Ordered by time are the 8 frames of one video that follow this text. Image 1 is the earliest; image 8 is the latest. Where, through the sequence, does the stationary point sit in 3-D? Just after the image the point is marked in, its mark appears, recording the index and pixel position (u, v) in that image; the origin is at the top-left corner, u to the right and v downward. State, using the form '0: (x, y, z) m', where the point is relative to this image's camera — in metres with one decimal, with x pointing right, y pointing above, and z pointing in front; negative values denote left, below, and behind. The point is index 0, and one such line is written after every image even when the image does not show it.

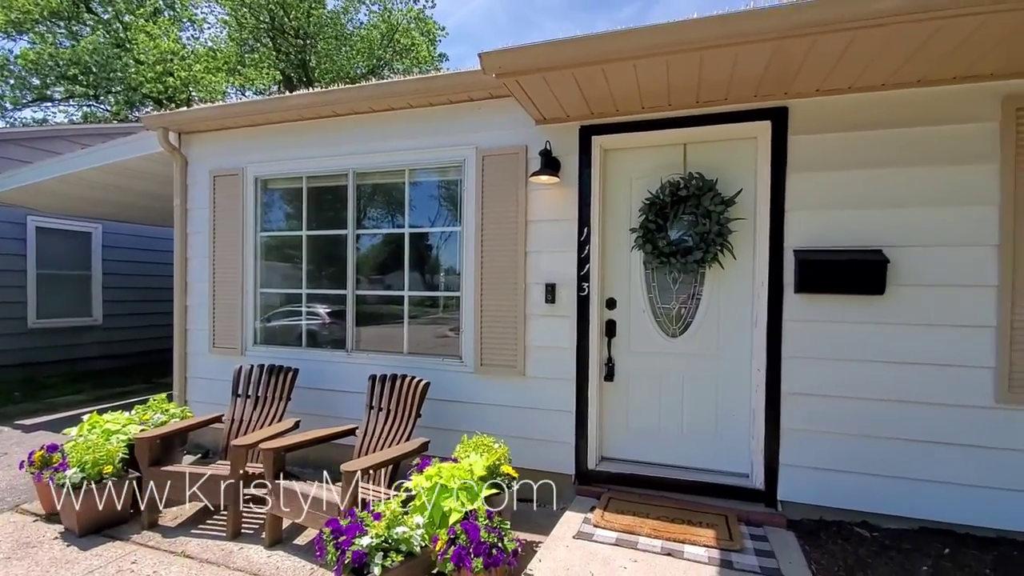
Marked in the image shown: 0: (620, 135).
0: (+0.6, +0.9, +3.1) m
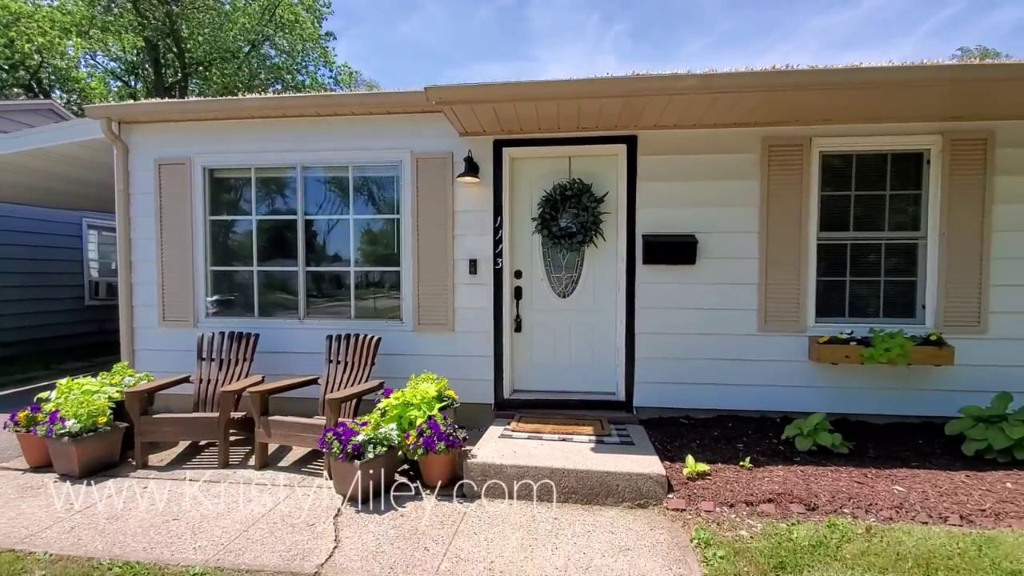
0: (+0.1, +1.1, +4.1) m
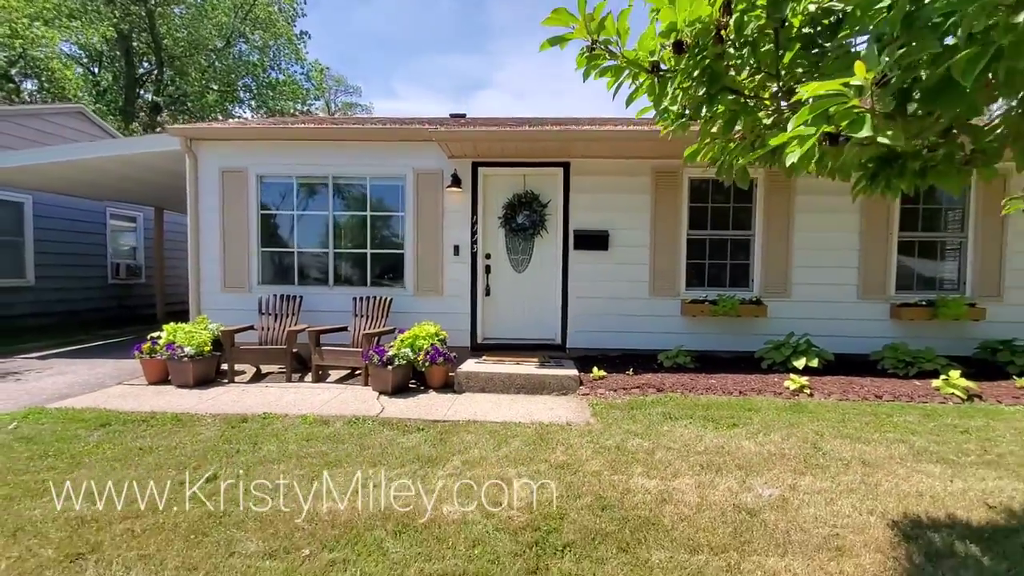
0: (-0.2, +1.4, +5.9) m
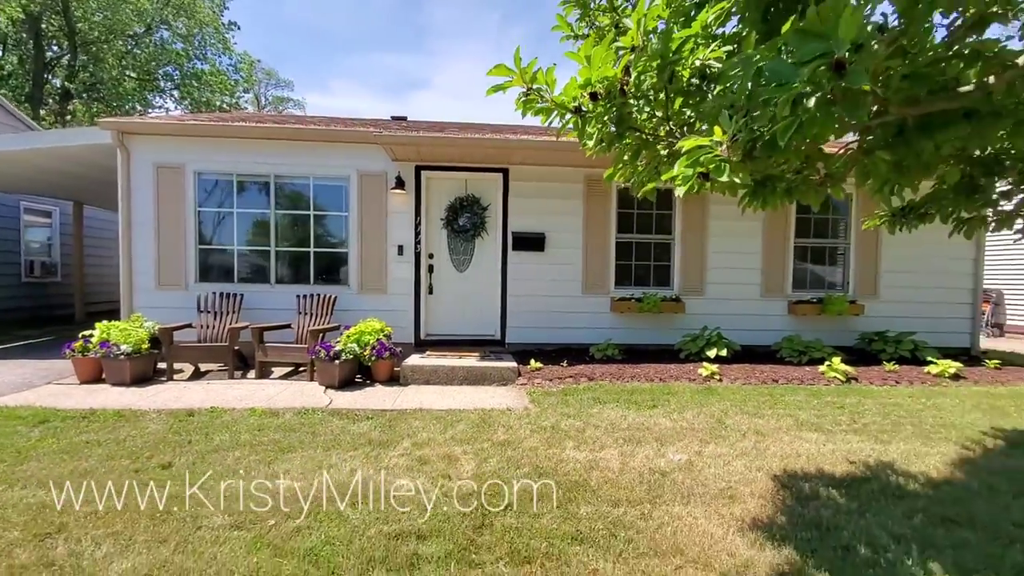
0: (-0.9, +1.4, +6.2) m
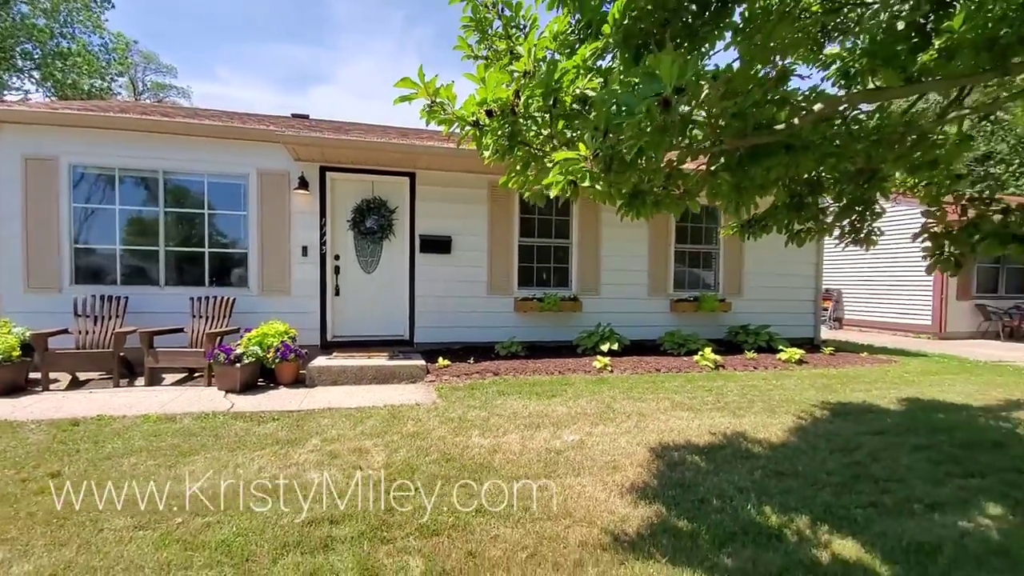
0: (-2.1, +1.4, +6.2) m
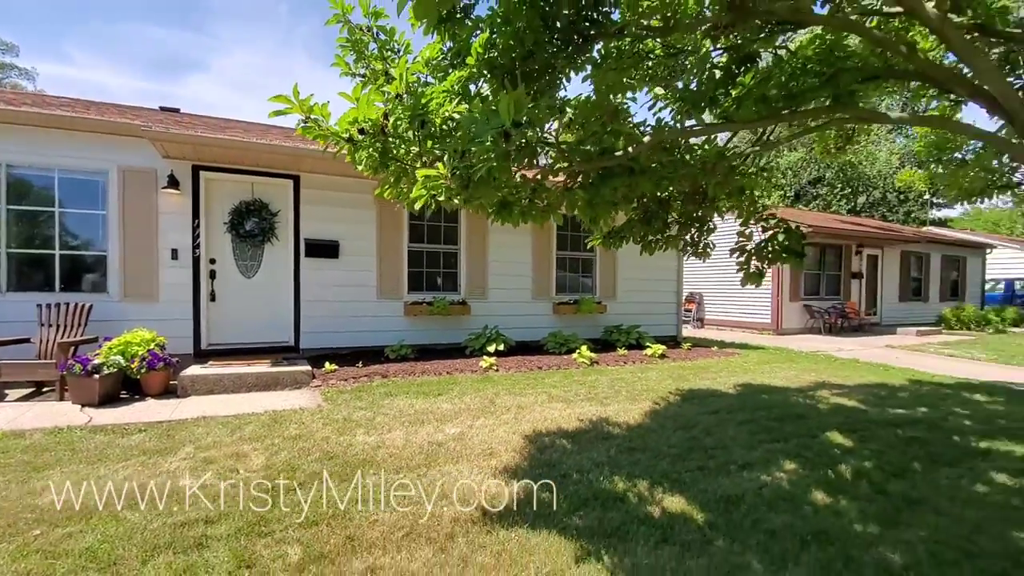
0: (-3.4, +1.3, +5.9) m
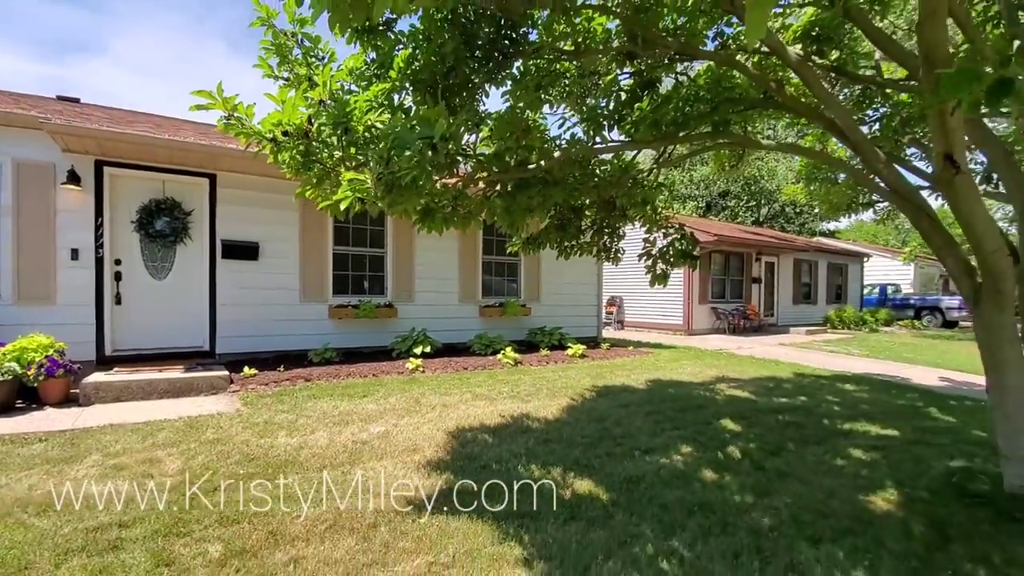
0: (-4.3, +1.3, +5.6) m
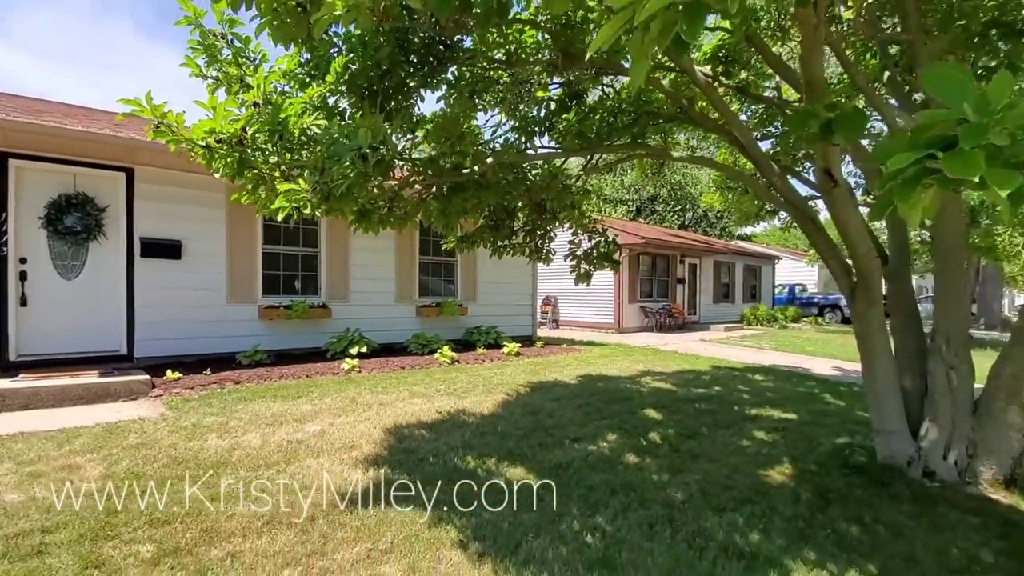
0: (-4.9, +1.3, +5.2) m
